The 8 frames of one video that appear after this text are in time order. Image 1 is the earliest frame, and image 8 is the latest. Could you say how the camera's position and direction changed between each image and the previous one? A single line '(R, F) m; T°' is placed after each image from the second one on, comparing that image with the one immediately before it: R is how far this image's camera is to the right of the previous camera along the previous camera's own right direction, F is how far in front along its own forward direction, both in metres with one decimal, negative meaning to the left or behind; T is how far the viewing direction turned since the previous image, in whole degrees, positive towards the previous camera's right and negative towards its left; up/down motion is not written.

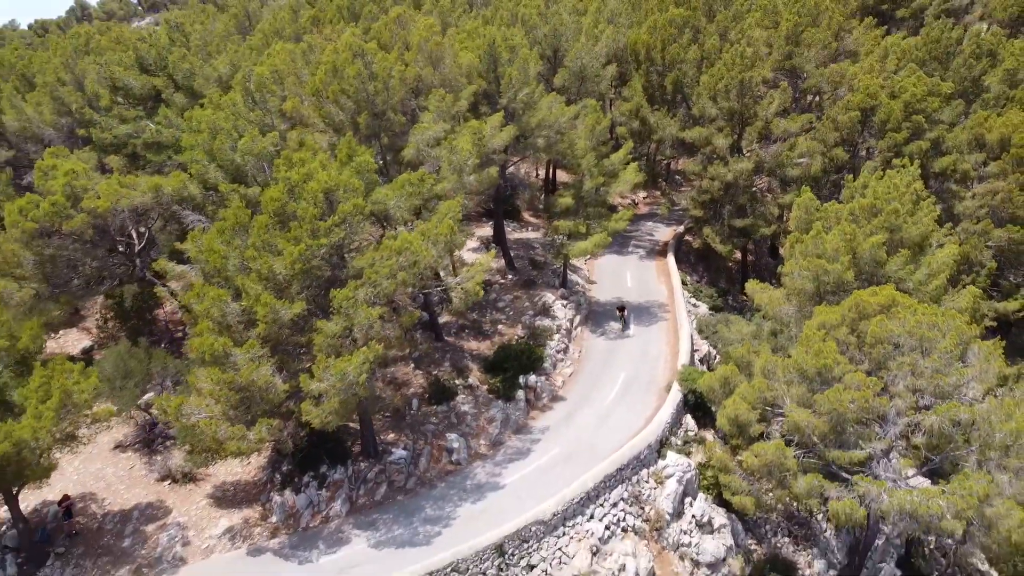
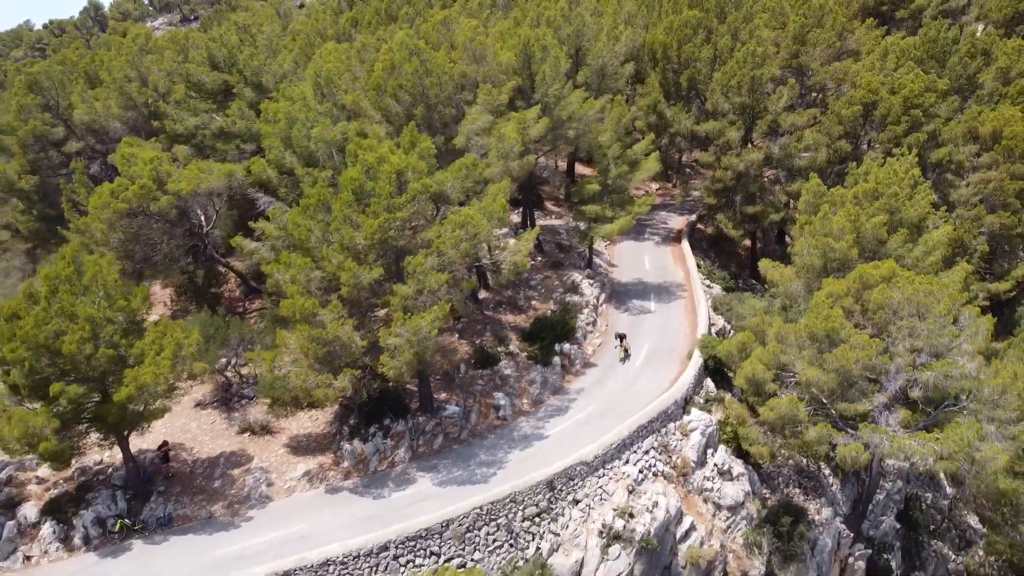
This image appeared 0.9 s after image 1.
(-1.2, -2.5) m; 0°
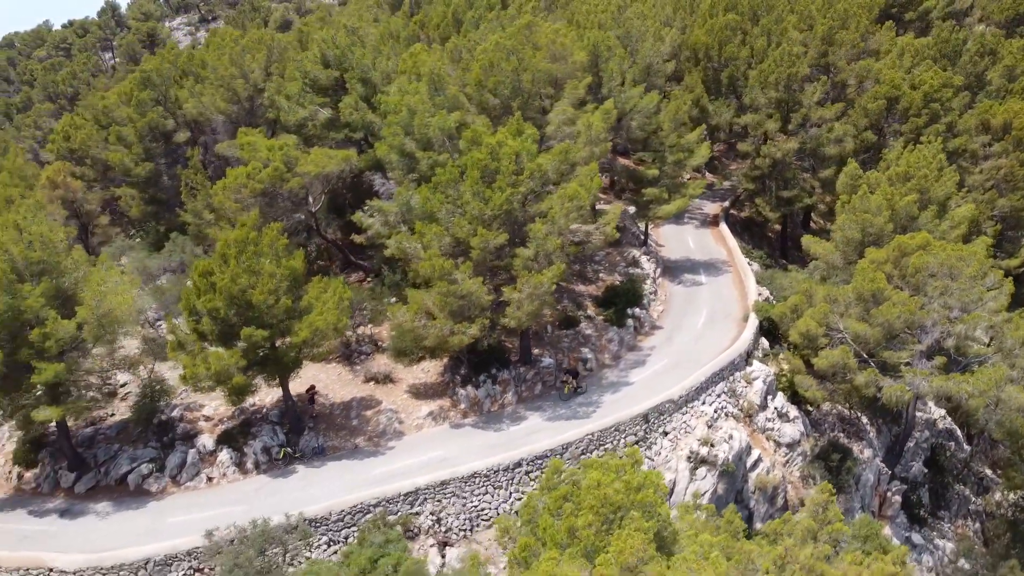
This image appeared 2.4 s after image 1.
(-3.1, -3.6) m; 0°
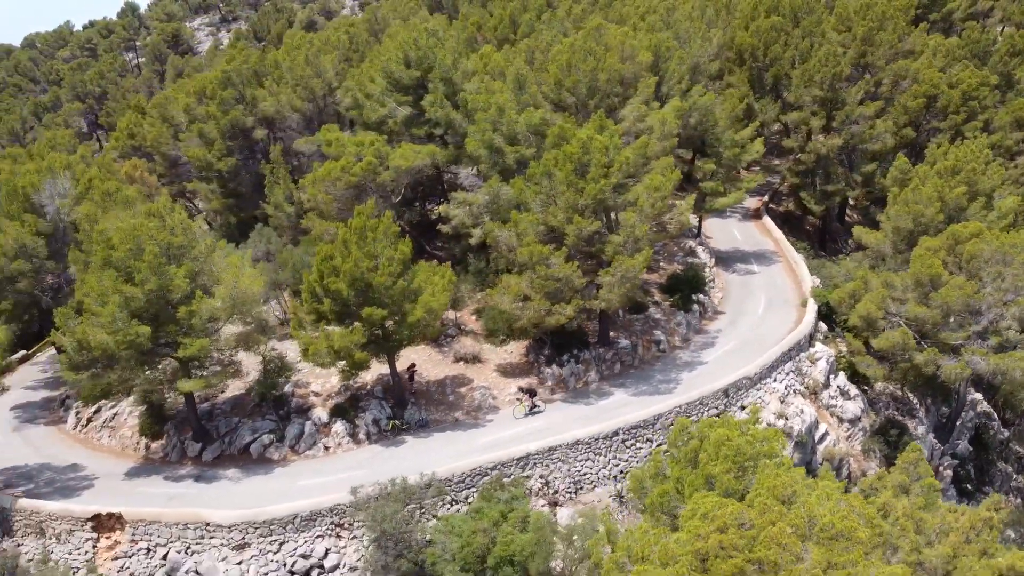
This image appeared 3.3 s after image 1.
(-2.8, -1.9) m; 0°
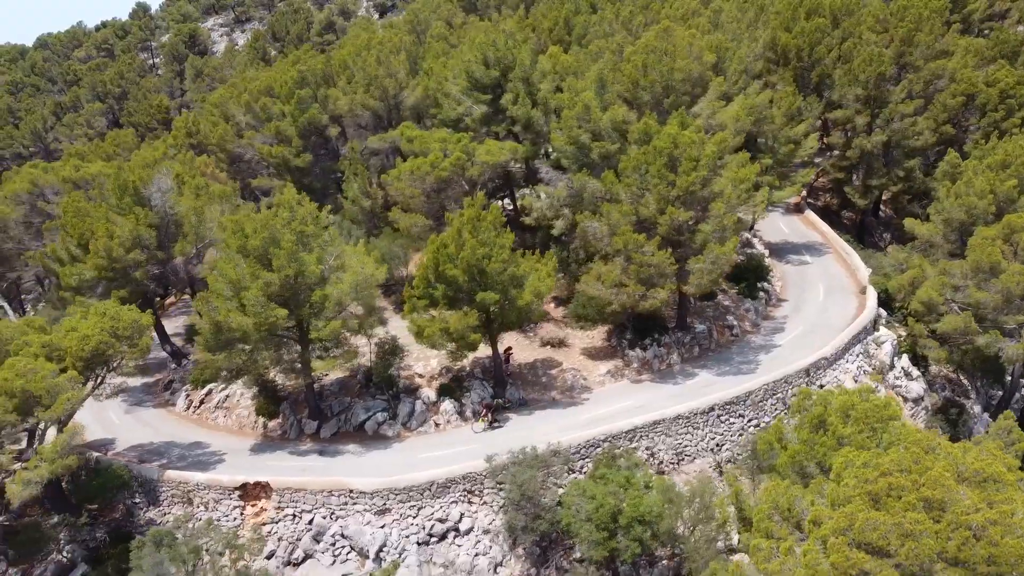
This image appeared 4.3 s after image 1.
(-3.4, -1.6) m; +1°
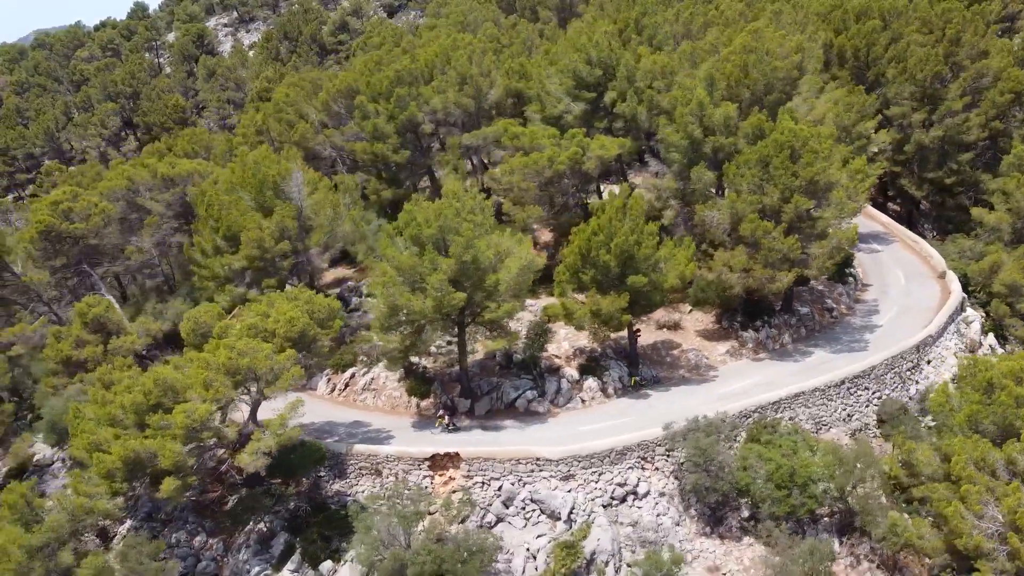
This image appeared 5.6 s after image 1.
(-5.7, -1.7) m; +2°
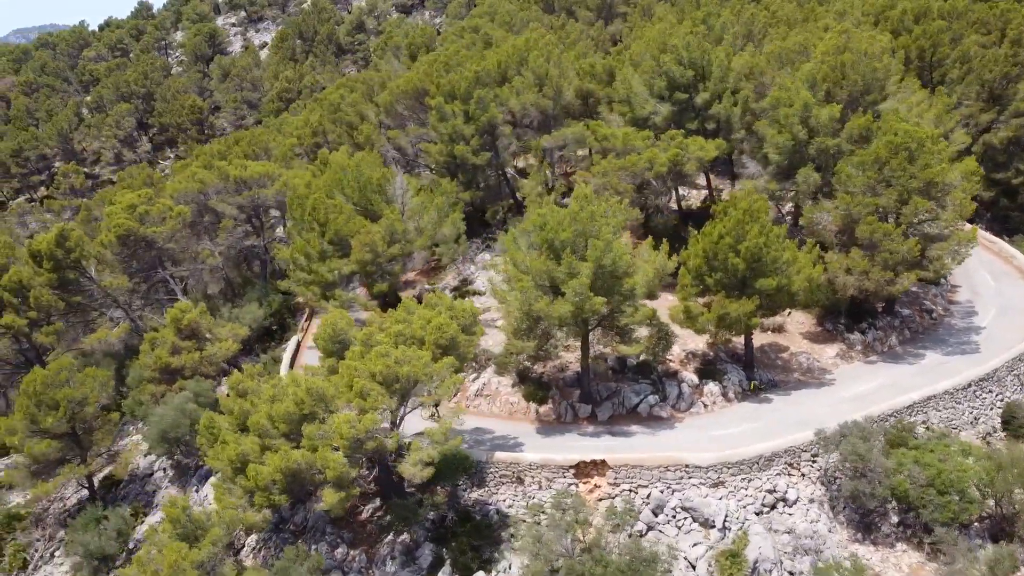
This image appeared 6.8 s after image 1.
(-4.6, +0.4) m; +1°
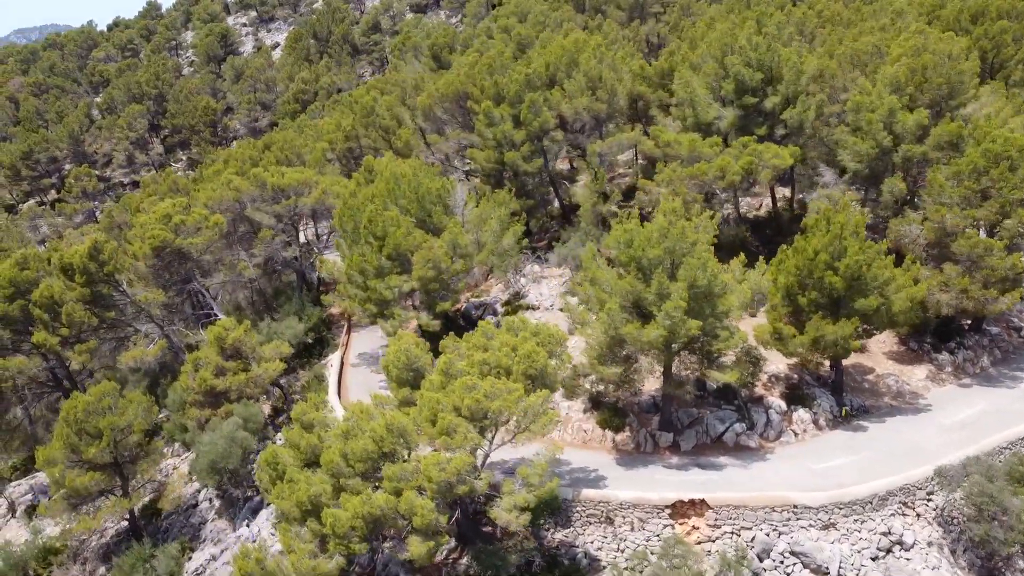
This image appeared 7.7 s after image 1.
(-2.4, +1.9) m; 0°
